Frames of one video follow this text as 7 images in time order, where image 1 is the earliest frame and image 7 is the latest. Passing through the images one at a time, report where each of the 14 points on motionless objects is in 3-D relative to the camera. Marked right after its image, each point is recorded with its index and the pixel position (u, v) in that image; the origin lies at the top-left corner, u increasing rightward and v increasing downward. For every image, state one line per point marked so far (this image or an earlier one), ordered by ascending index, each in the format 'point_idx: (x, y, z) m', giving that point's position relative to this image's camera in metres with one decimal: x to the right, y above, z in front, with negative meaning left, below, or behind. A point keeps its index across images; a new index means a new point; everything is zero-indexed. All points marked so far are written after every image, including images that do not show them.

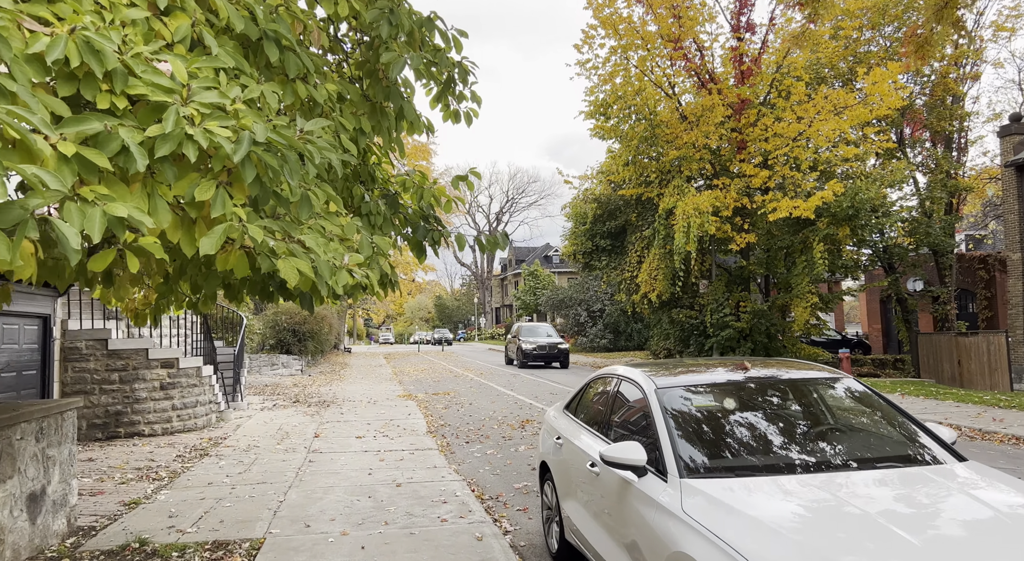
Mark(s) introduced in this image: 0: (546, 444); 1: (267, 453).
0: (+0.3, -1.4, +6.0) m
1: (-3.2, -2.3, +9.7) m
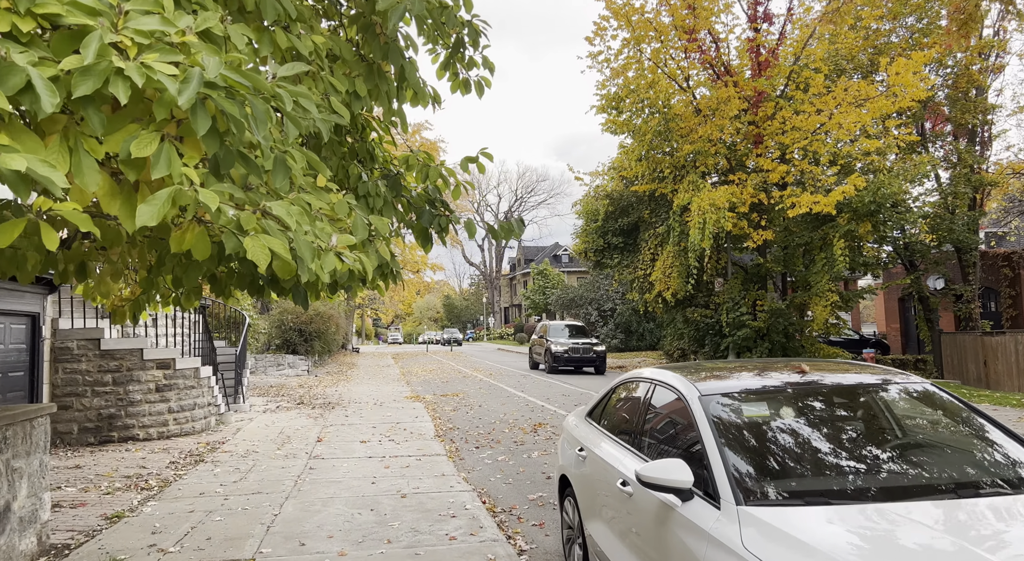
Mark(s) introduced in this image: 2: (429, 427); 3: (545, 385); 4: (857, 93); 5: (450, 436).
0: (+0.4, -1.3, +5.4) m
1: (-3.1, -2.2, +9.1) m
2: (-1.3, -2.4, +11.7) m
3: (+0.8, -2.7, +18.5) m
4: (+9.2, +5.0, +19.4) m
5: (-1.0, -2.4, +11.1) m
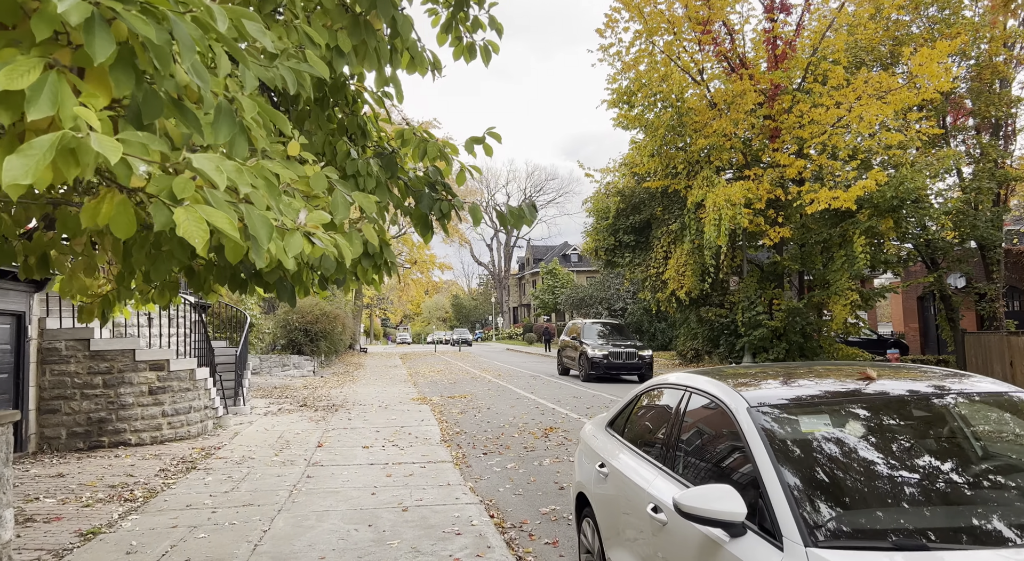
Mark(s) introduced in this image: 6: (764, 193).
0: (+0.5, -1.3, +4.9) m
1: (-3.0, -2.2, +8.6) m
2: (-1.2, -2.3, +11.2) m
3: (+1.1, -2.6, +17.9) m
4: (+9.4, +5.1, +18.8) m
5: (-0.8, -2.3, +10.6) m
6: (+6.9, +2.4, +19.8) m
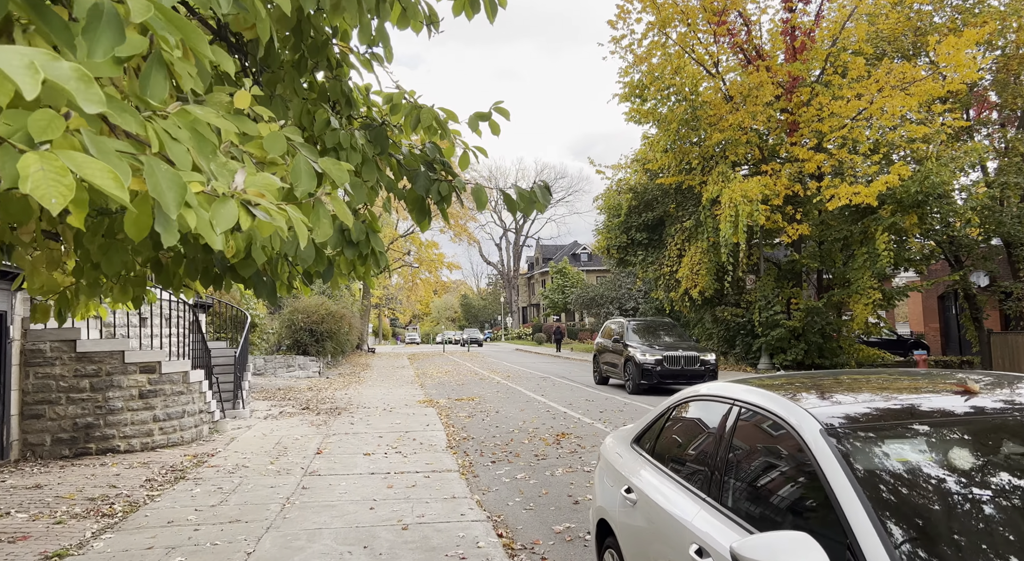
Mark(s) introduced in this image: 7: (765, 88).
0: (+0.6, -1.2, +4.3) m
1: (-2.9, -2.2, +8.1) m
2: (-1.0, -2.3, +10.7) m
3: (+1.3, -2.6, +17.4) m
4: (+9.6, +5.1, +18.1) m
5: (-0.7, -2.3, +10.0) m
6: (+7.1, +2.4, +19.2) m
7: (+6.7, +5.1, +19.2) m
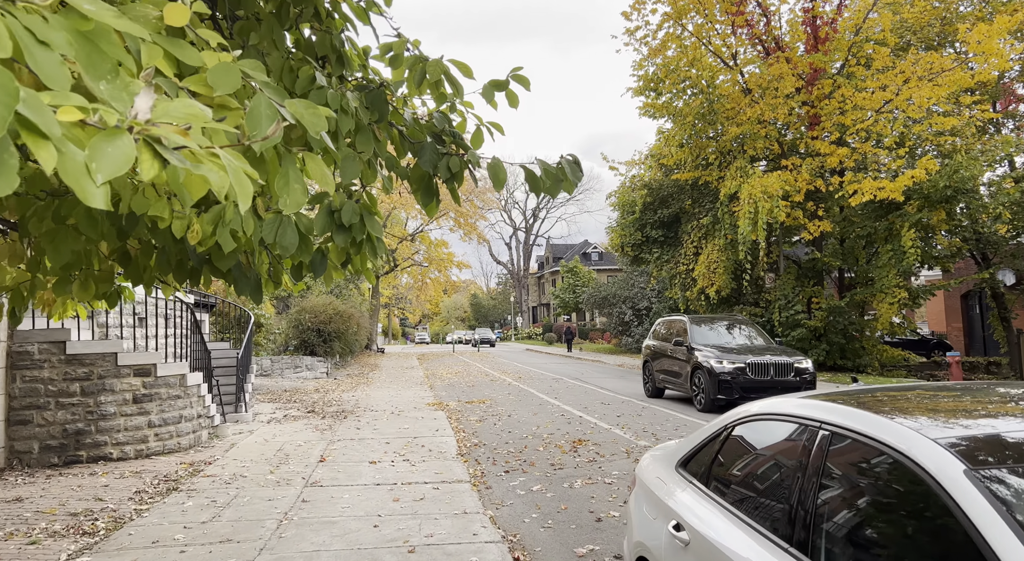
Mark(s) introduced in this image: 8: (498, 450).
0: (+0.7, -1.2, +3.8) m
1: (-2.7, -2.2, +7.6) m
2: (-0.9, -2.3, +10.1) m
3: (+1.6, -2.6, +16.8) m
4: (+9.9, +5.1, +17.4) m
5: (-0.5, -2.3, +9.5) m
6: (+7.4, +2.5, +18.5) m
7: (+7.0, +5.1, +18.6) m
8: (-0.2, -2.3, +9.7) m
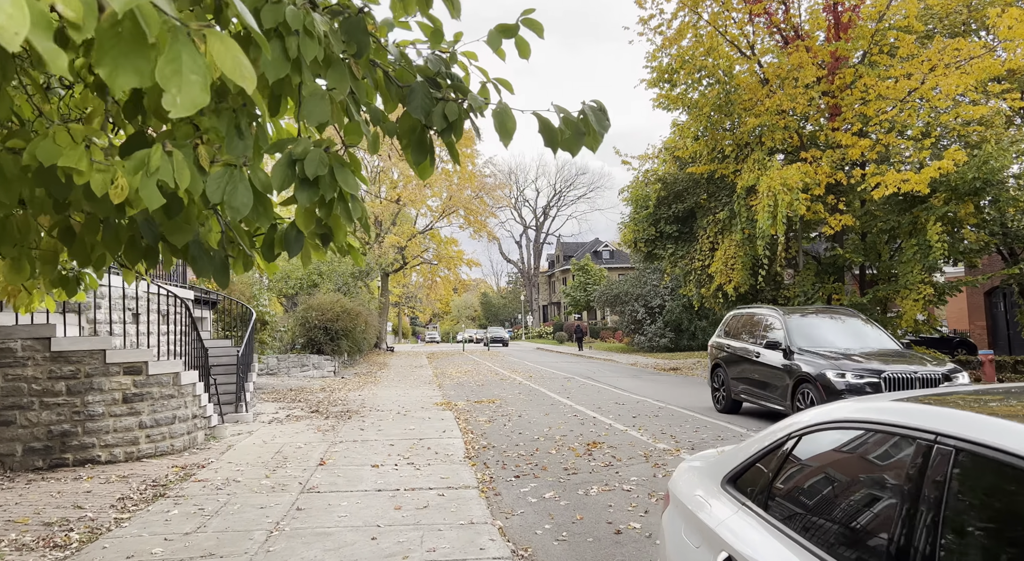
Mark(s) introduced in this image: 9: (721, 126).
0: (+0.7, -1.1, +3.2) m
1: (-2.6, -2.1, +7.1) m
2: (-0.7, -2.2, +9.6) m
3: (+1.8, -2.5, +16.2) m
4: (+10.2, +5.2, +16.7) m
5: (-0.4, -2.2, +8.9) m
6: (+7.7, +2.6, +17.9) m
7: (+7.2, +5.2, +17.9) m
8: (-0.1, -2.2, +9.2) m
9: (+5.7, +4.2, +19.9) m
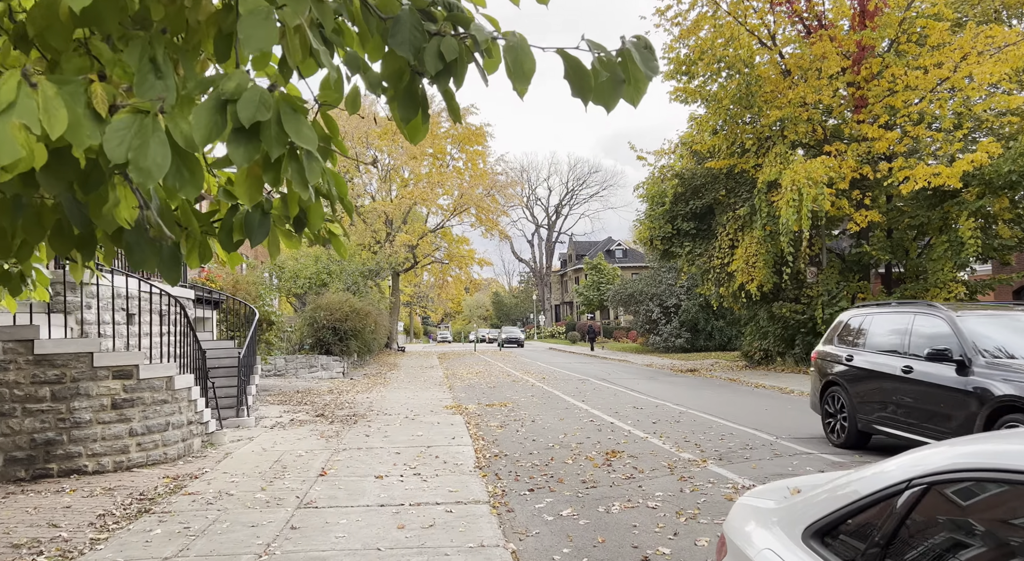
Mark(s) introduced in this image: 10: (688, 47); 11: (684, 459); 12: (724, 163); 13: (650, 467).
0: (+0.8, -1.1, +2.6) m
1: (-2.5, -2.1, +6.6) m
2: (-0.5, -2.2, +9.0) m
3: (+2.1, -2.4, +15.6) m
4: (+10.4, +5.3, +15.9) m
5: (-0.2, -2.2, +8.4) m
6: (+8.0, +2.6, +17.2) m
7: (+7.5, +5.3, +17.2) m
8: (+0.1, -2.2, +8.6) m
9: (+6.1, +4.3, +19.3) m
10: (+4.8, +6.4, +19.9) m
11: (+1.9, -2.0, +8.1) m
12: (+5.8, +3.2, +19.8) m
13: (+1.5, -2.0, +7.9) m
